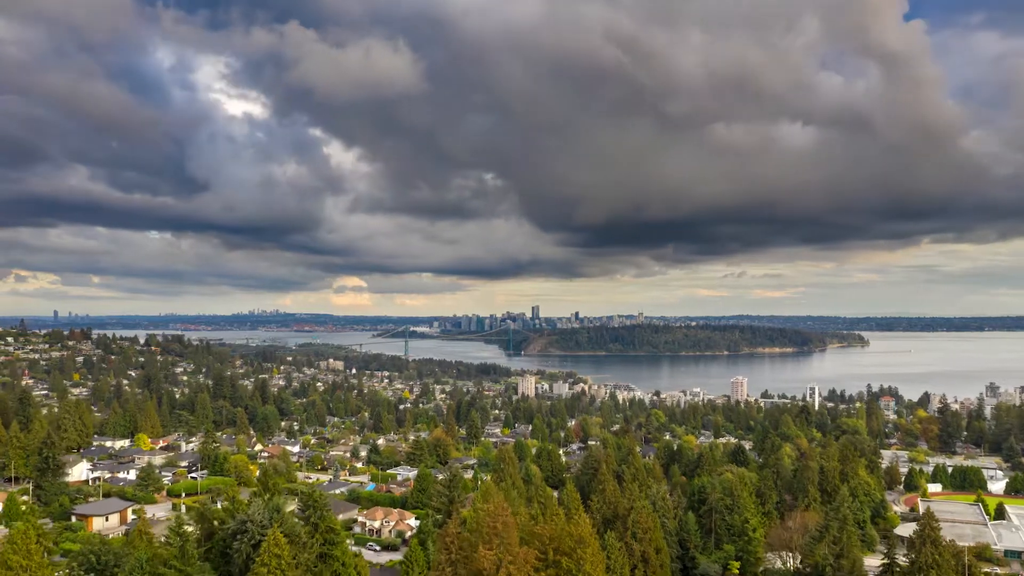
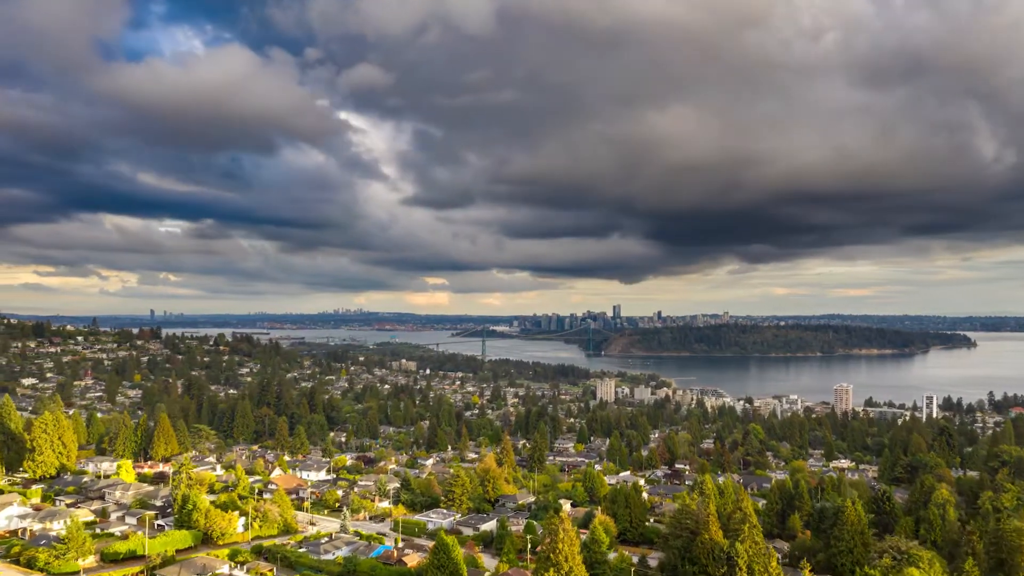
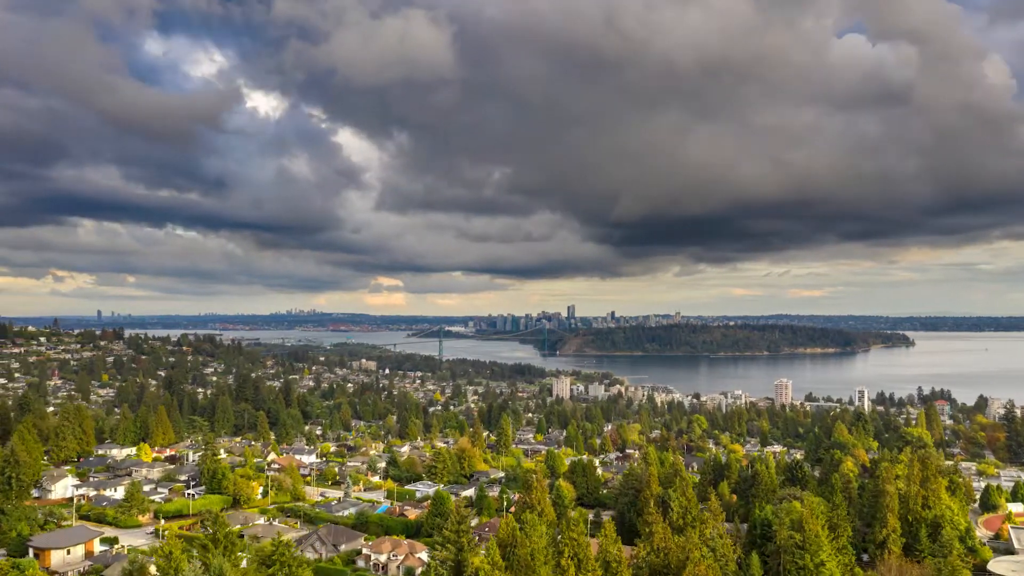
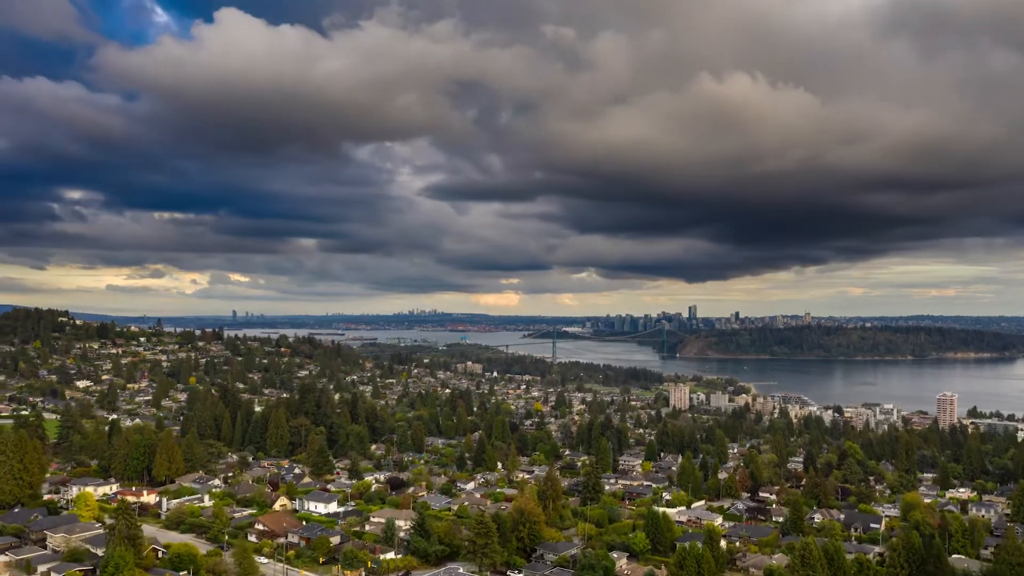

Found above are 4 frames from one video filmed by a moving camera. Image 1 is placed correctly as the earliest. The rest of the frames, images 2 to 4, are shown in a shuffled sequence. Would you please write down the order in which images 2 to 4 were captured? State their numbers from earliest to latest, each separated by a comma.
3, 2, 4
